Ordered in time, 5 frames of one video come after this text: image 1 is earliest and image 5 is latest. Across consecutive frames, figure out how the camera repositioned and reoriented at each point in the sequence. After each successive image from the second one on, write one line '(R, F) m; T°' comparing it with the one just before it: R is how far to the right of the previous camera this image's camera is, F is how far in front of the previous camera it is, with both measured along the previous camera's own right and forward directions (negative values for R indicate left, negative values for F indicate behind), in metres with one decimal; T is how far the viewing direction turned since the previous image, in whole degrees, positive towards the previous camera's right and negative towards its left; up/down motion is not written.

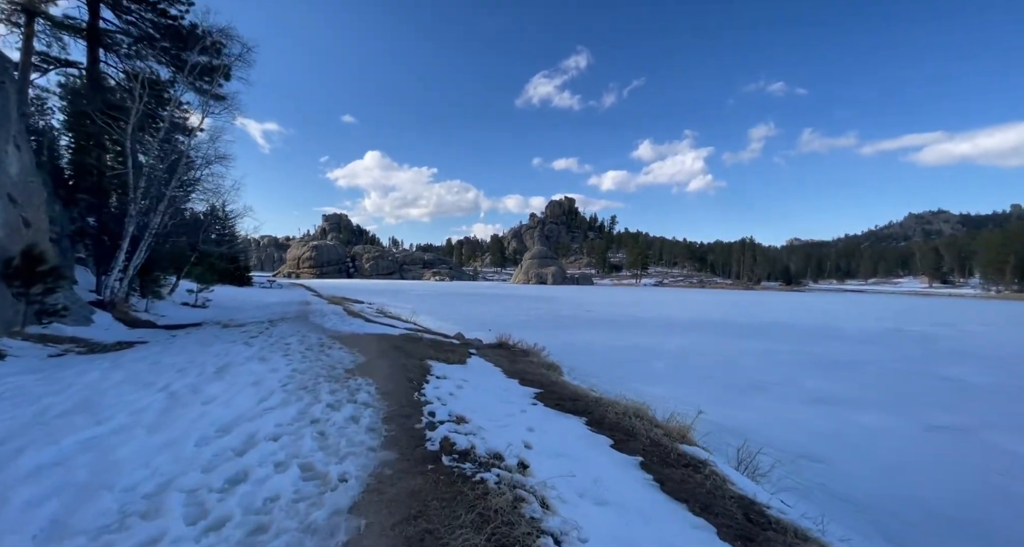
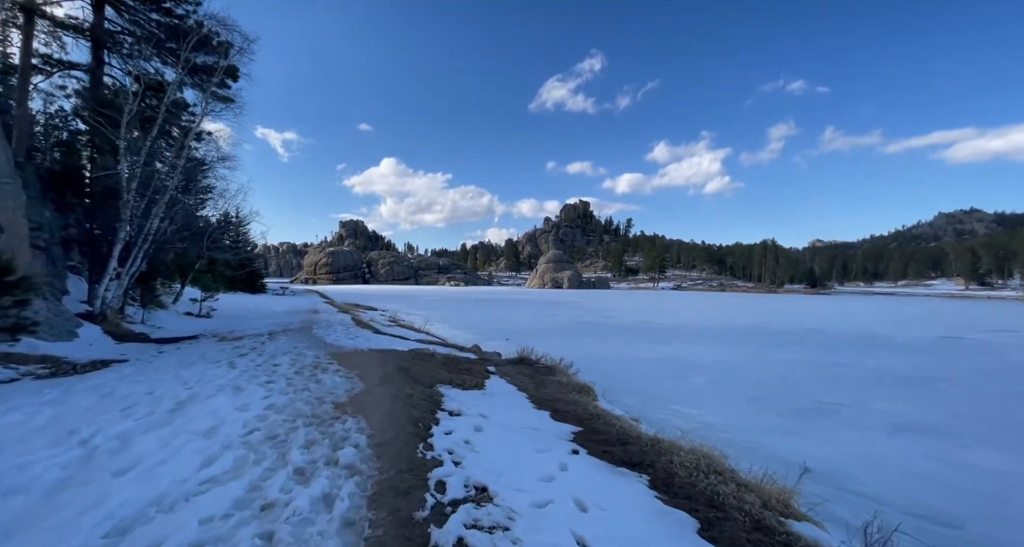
(-0.2, +1.3) m; -2°
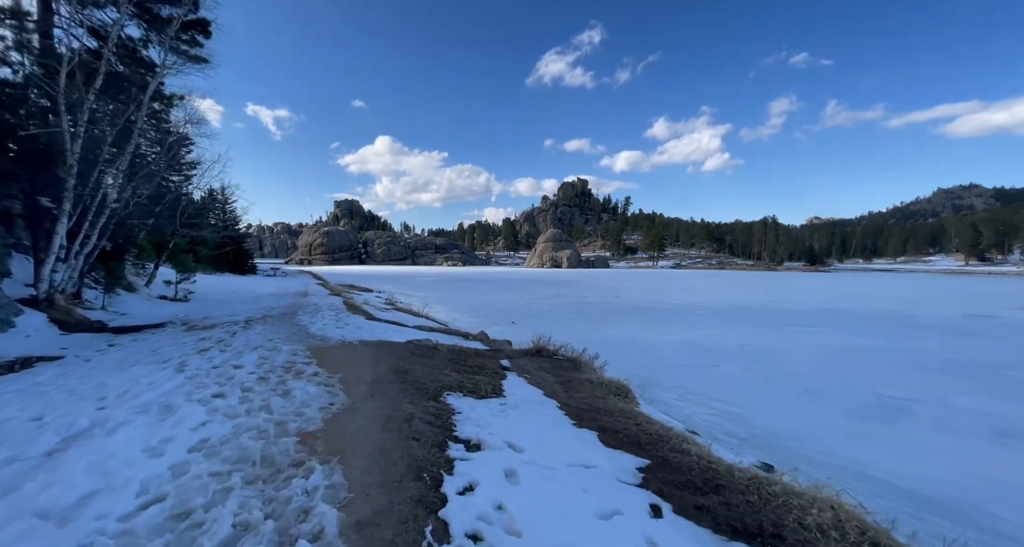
(-0.4, +1.5) m; 0°
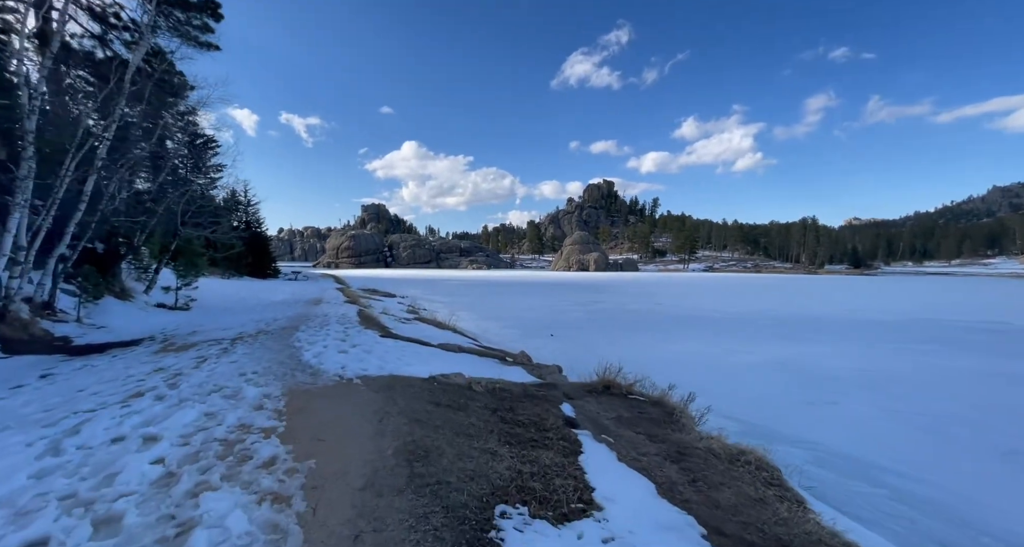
(-0.6, +2.3) m; -4°
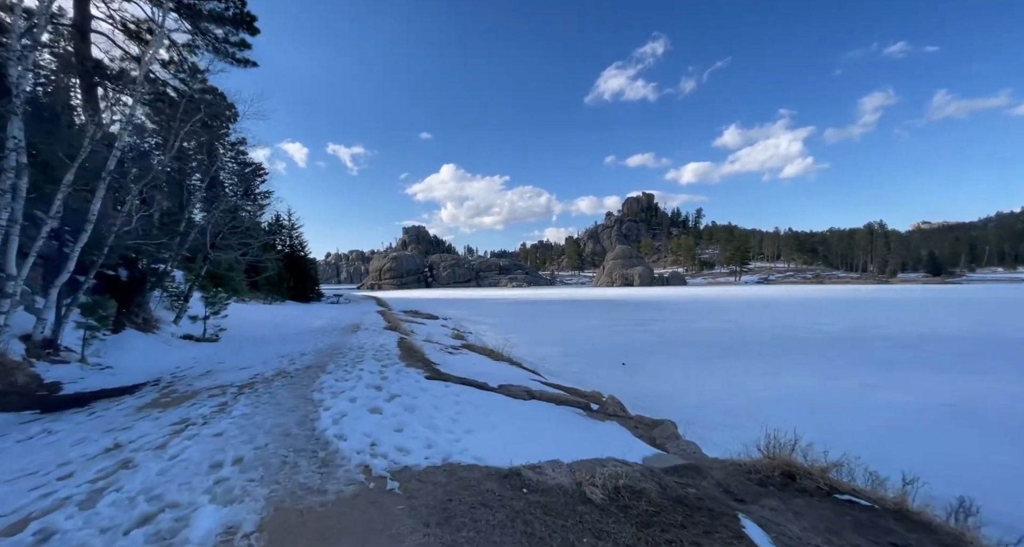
(-0.8, +2.2) m; -6°
